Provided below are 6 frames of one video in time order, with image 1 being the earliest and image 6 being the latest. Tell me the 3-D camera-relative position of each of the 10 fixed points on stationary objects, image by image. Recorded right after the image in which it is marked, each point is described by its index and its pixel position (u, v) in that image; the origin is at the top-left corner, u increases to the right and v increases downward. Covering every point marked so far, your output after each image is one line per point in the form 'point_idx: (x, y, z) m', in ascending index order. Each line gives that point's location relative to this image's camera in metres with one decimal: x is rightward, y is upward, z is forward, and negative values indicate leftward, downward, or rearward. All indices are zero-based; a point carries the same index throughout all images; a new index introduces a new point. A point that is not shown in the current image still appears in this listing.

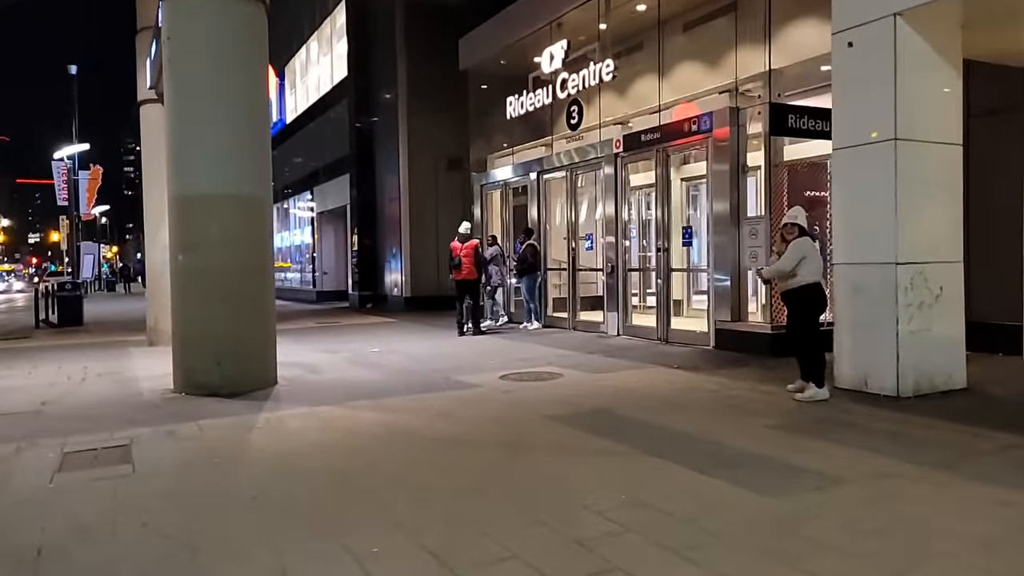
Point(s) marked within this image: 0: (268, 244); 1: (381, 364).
0: (-2.8, +0.5, +8.5) m
1: (-1.8, -1.0, +10.2) m
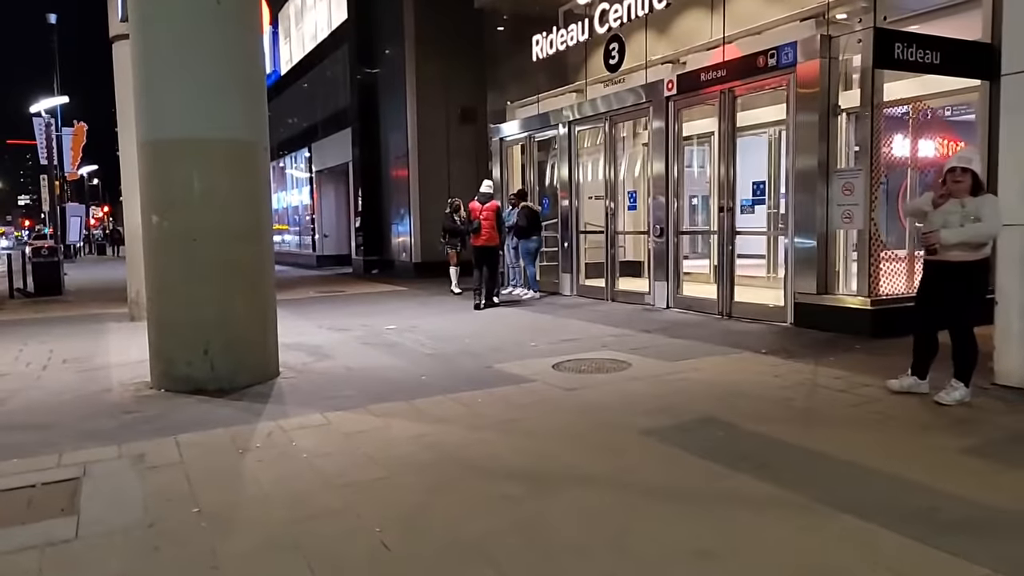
0: (-2.2, +0.8, +6.8) m
1: (-1.3, -0.7, +8.6) m
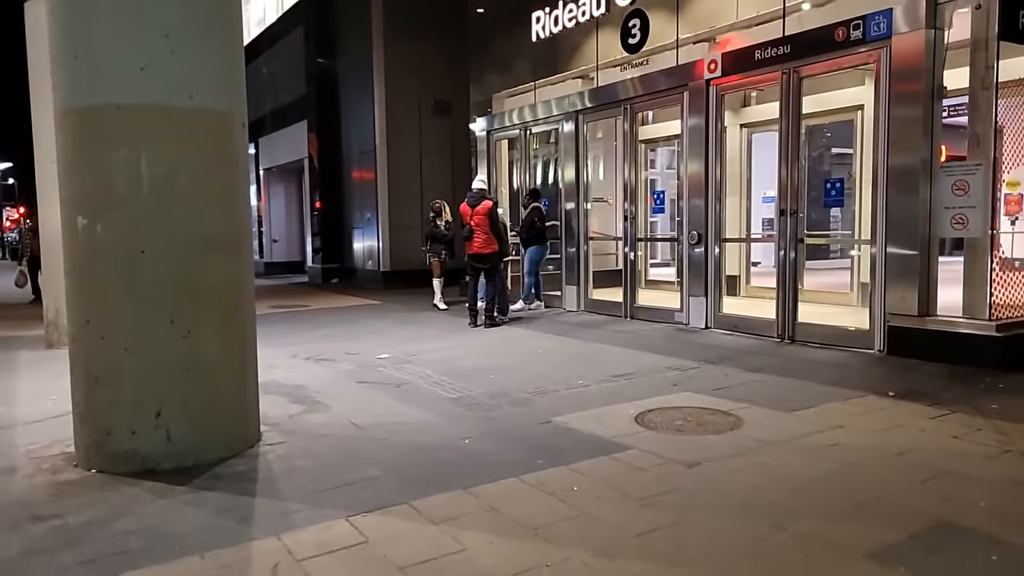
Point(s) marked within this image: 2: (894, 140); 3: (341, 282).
0: (-1.7, +0.6, +4.9) m
1: (-0.9, -0.9, +6.7) m
2: (+3.7, +1.5, +7.3) m
3: (-4.3, +0.2, +18.8) m
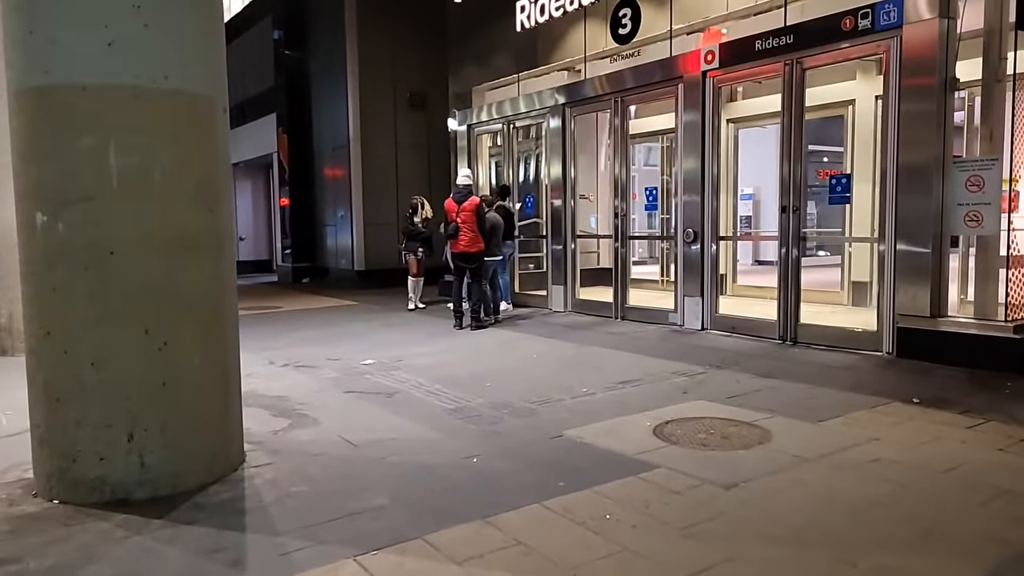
0: (-1.7, +0.6, +4.4) m
1: (-0.9, -0.9, +6.2) m
2: (+3.7, +1.5, +7.0) m
3: (-4.8, +0.2, +18.2) m
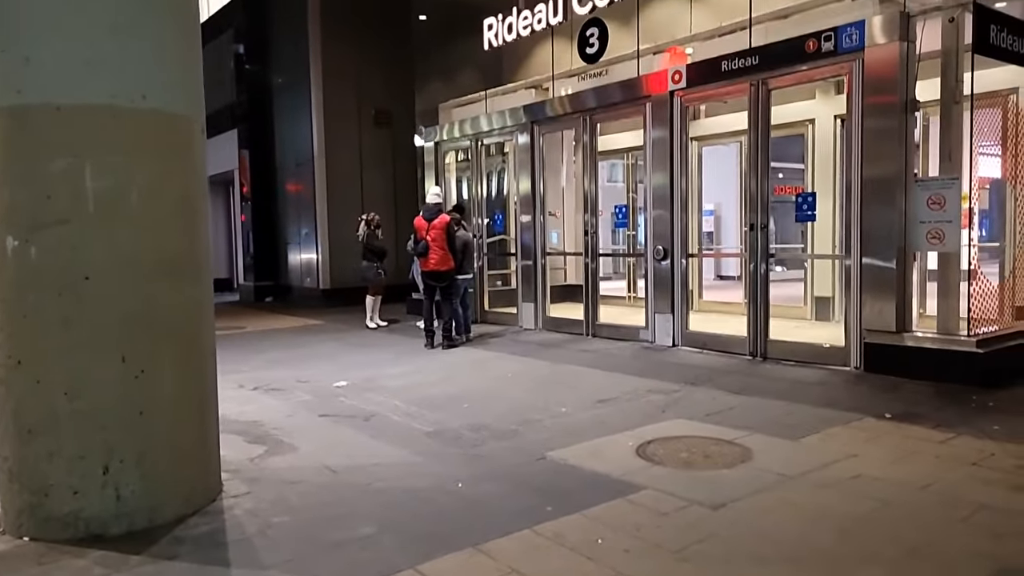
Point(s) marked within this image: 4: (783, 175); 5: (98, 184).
0: (-1.8, +0.4, +4.3) m
1: (-1.1, -1.1, +6.1) m
2: (+3.4, +1.3, +7.2) m
3: (-5.6, -0.3, +17.9) m
4: (+3.3, +1.4, +8.9) m
5: (-2.1, +0.5, +3.8) m
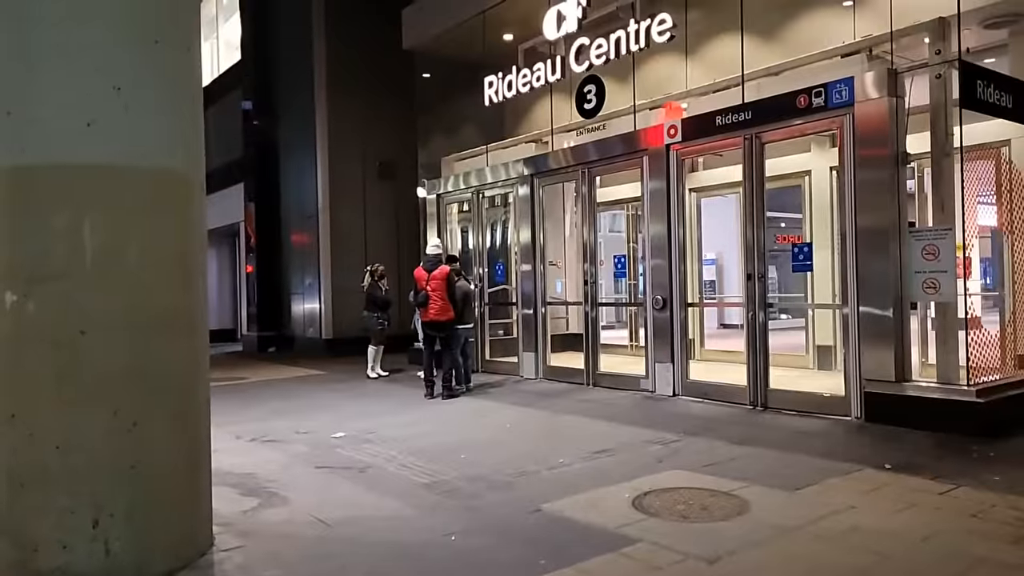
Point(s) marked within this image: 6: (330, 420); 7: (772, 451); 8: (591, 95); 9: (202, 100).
0: (-1.8, +0.1, +4.3) m
1: (-1.1, -1.5, +6.1) m
2: (+3.4, +0.8, +7.3) m
3: (-5.6, -1.5, +17.9) m
4: (+3.3, +0.8, +9.0) m
5: (-2.1, +0.3, +3.8) m
6: (-2.1, -1.5, +8.5) m
7: (+2.2, -1.3, +6.2) m
8: (+1.1, +2.8, +10.7) m
9: (-1.8, +1.1, +4.4) m
